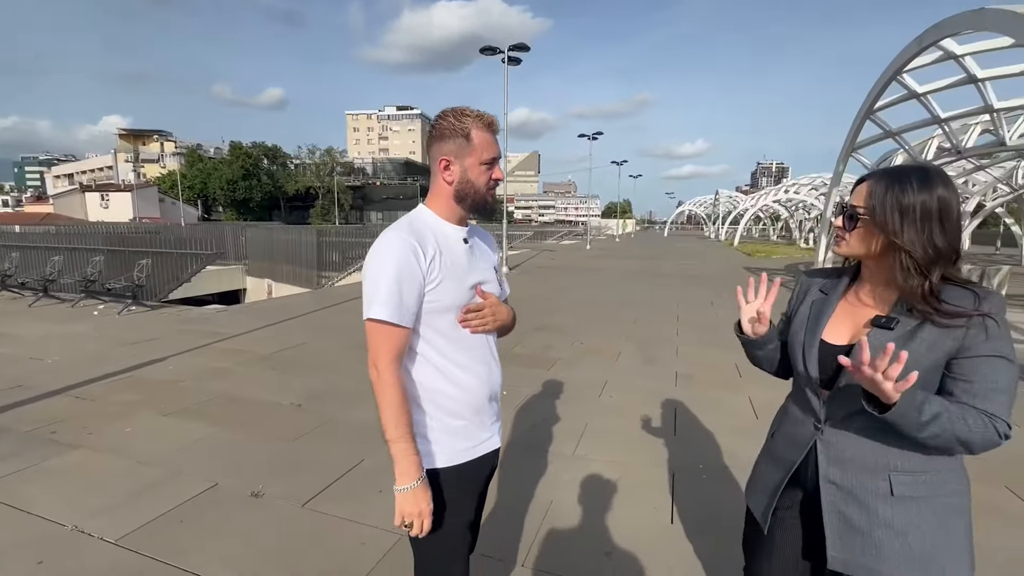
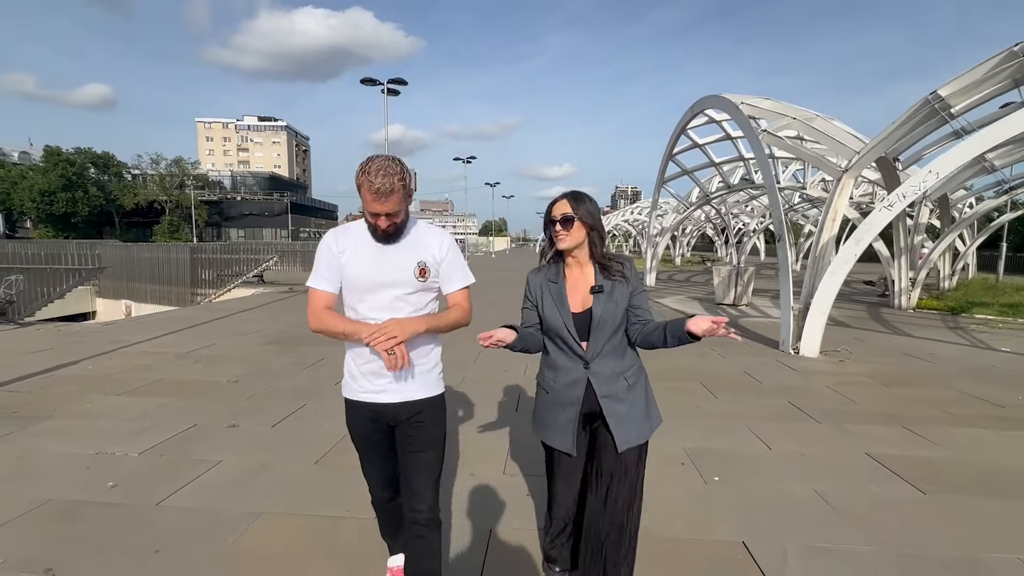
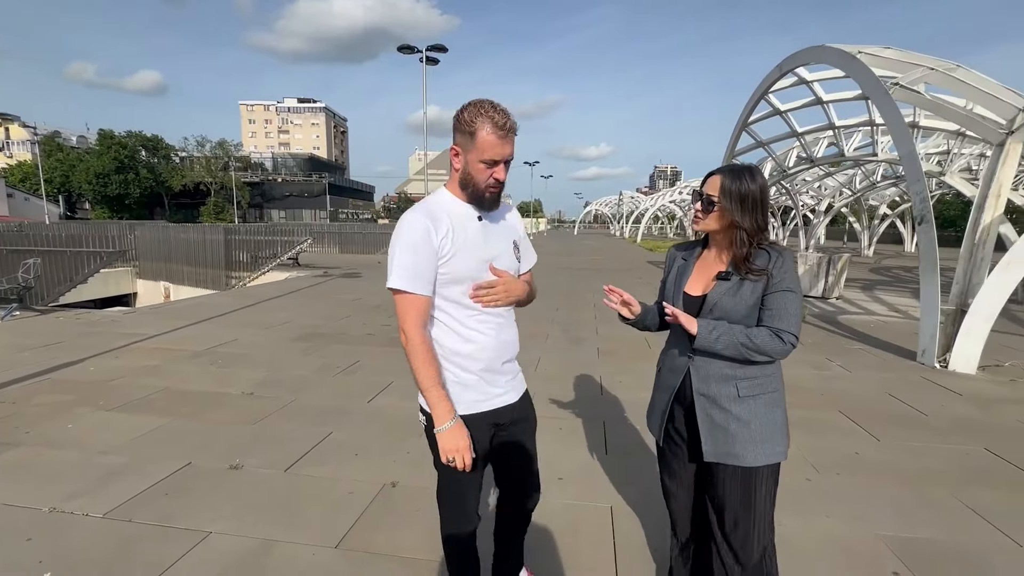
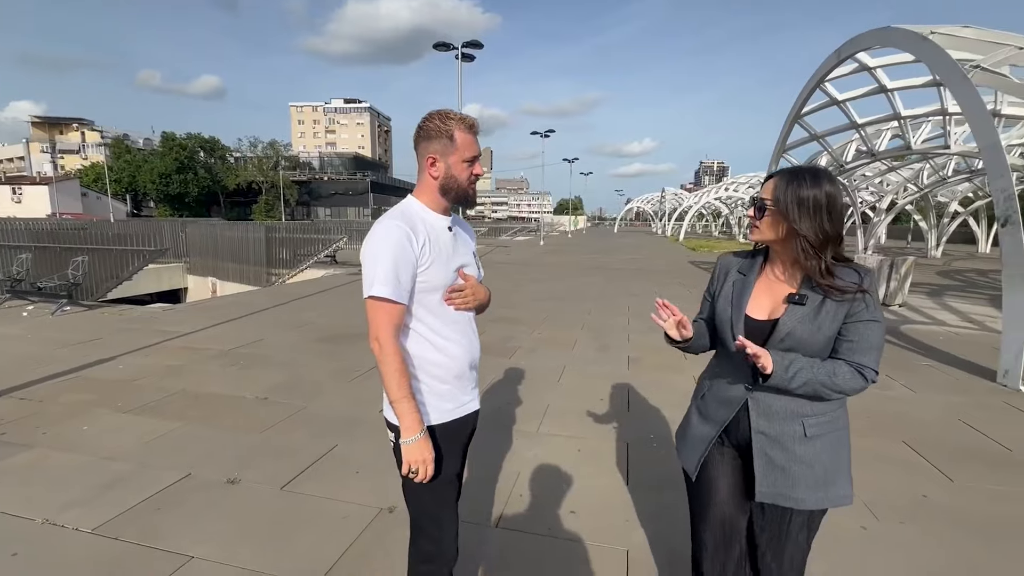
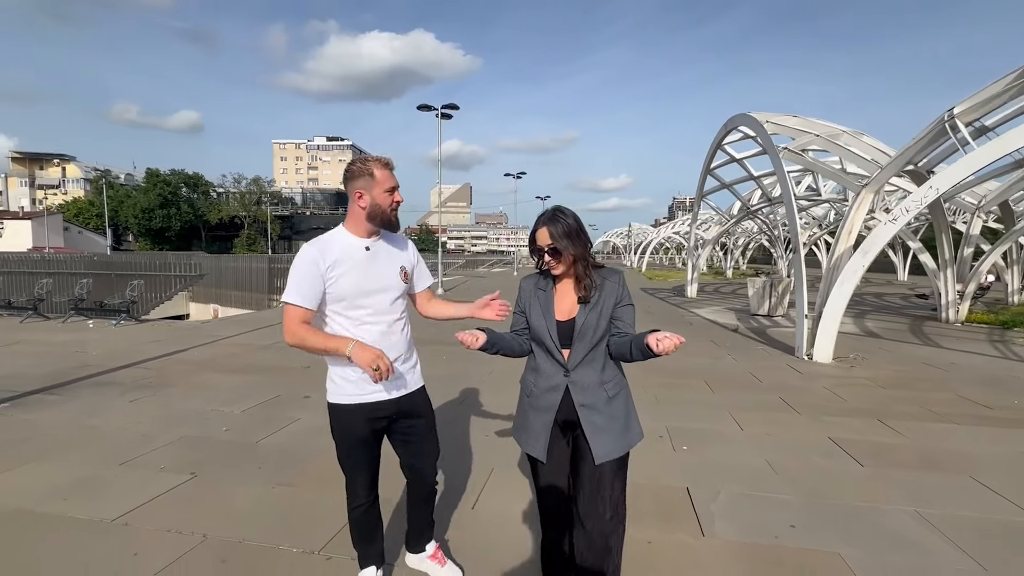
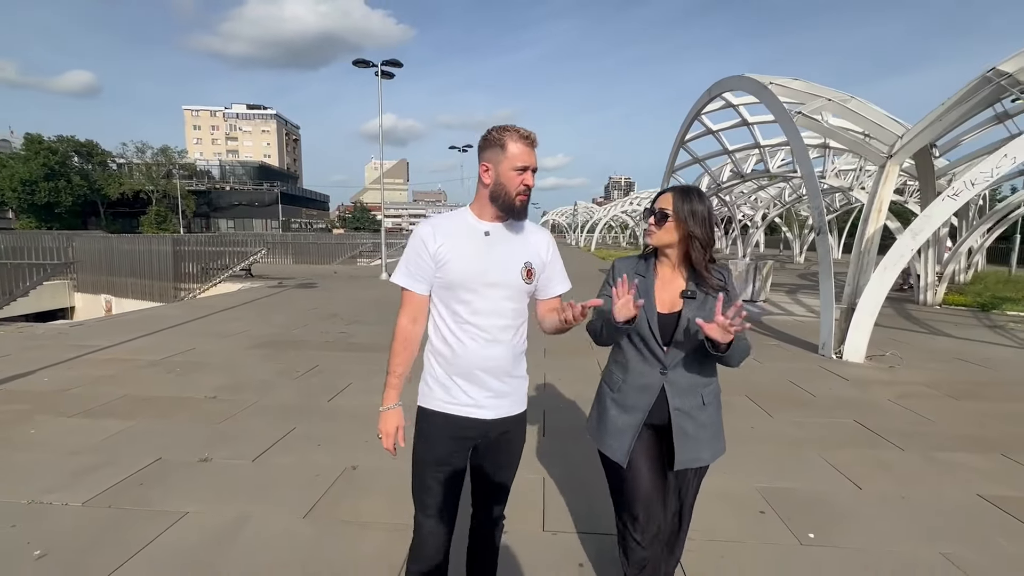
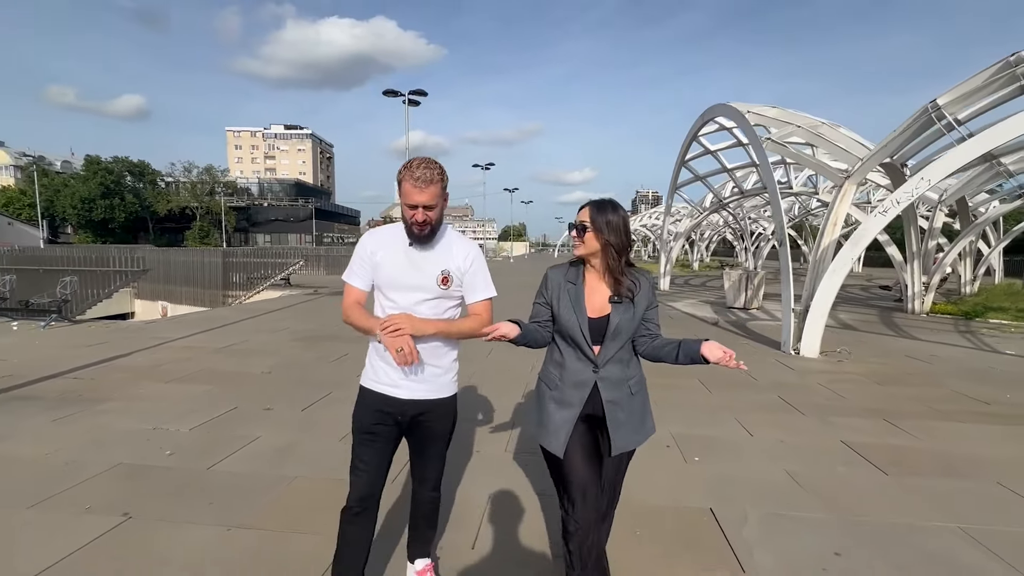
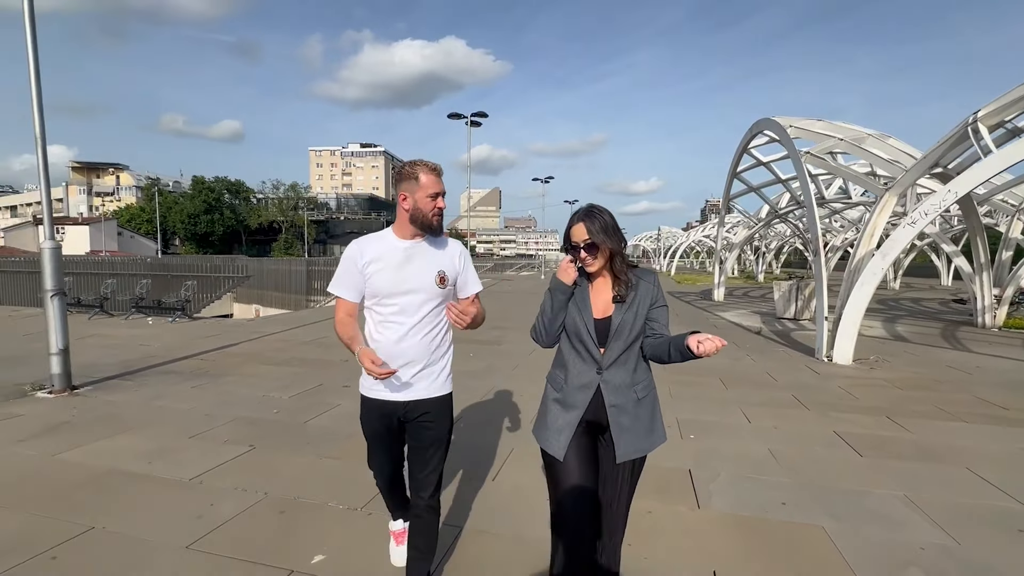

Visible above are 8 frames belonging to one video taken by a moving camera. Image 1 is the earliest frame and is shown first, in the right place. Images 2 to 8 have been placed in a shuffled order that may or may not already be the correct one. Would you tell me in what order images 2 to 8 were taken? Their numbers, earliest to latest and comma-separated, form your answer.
4, 3, 6, 2, 7, 5, 8
